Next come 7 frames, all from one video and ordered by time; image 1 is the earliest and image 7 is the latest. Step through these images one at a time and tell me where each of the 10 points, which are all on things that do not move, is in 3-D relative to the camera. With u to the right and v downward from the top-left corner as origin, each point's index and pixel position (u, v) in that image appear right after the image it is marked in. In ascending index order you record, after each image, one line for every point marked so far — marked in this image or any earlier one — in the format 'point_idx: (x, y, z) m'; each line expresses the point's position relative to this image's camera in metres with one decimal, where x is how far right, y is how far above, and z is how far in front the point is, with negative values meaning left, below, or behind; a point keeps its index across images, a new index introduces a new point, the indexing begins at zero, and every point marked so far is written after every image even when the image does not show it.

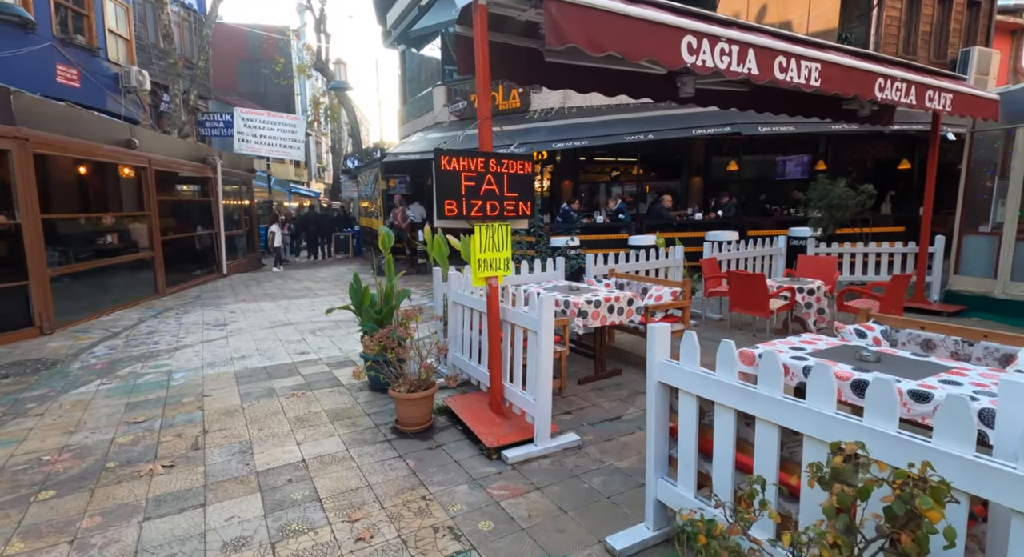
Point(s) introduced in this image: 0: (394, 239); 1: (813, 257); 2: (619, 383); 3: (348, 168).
0: (-1.1, +0.4, +5.0) m
1: (+4.0, +0.3, +7.1) m
2: (+0.9, -0.9, +4.7) m
3: (-6.1, +4.1, +19.9) m
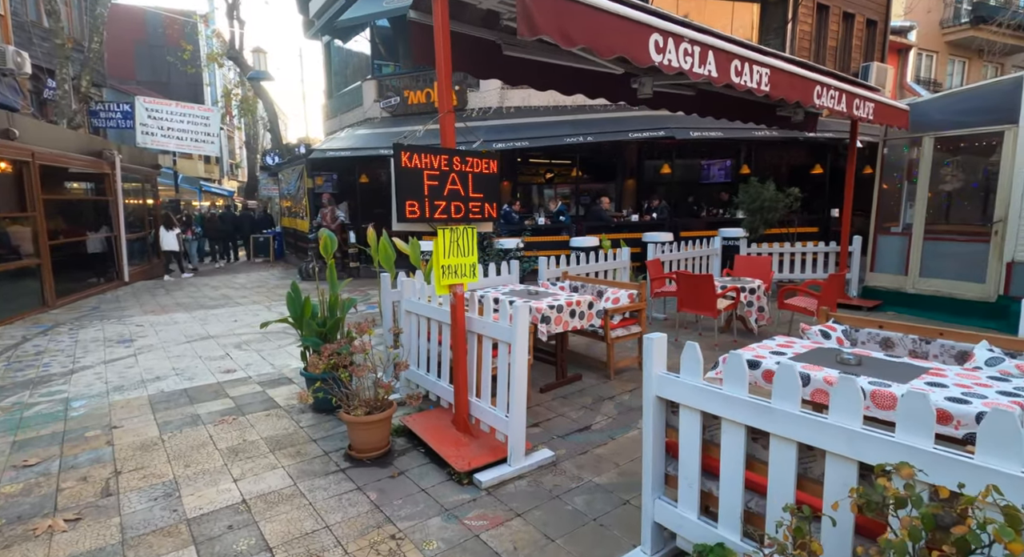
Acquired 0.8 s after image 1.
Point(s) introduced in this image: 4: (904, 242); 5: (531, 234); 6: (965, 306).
0: (-1.5, +0.3, +4.5) m
1: (+3.3, +0.3, +7.4) m
2: (+0.6, -0.9, +4.5) m
3: (-8.6, +3.9, +18.6) m
4: (+5.7, +0.5, +7.8) m
5: (+0.4, +0.8, +9.5) m
6: (+6.0, -0.4, +7.1) m
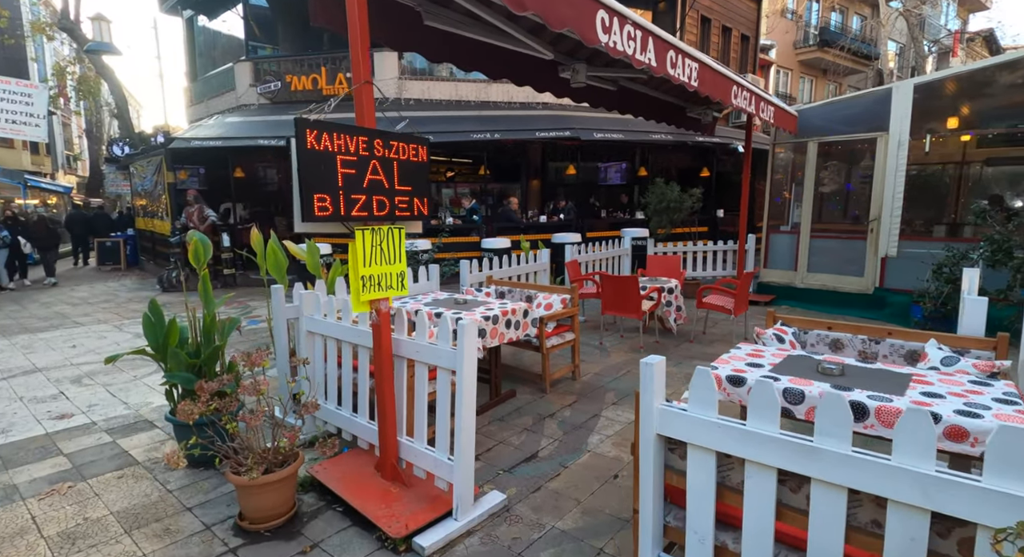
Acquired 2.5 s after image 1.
0: (-2.0, +0.2, +3.6) m
1: (+2.0, +0.3, +7.3) m
2: (0.0, -1.0, +4.0) m
3: (-11.9, +3.6, +16.0) m
4: (+4.4, +0.6, +8.3) m
5: (-1.2, +0.7, +8.9) m
6: (+4.8, -0.3, +7.6) m
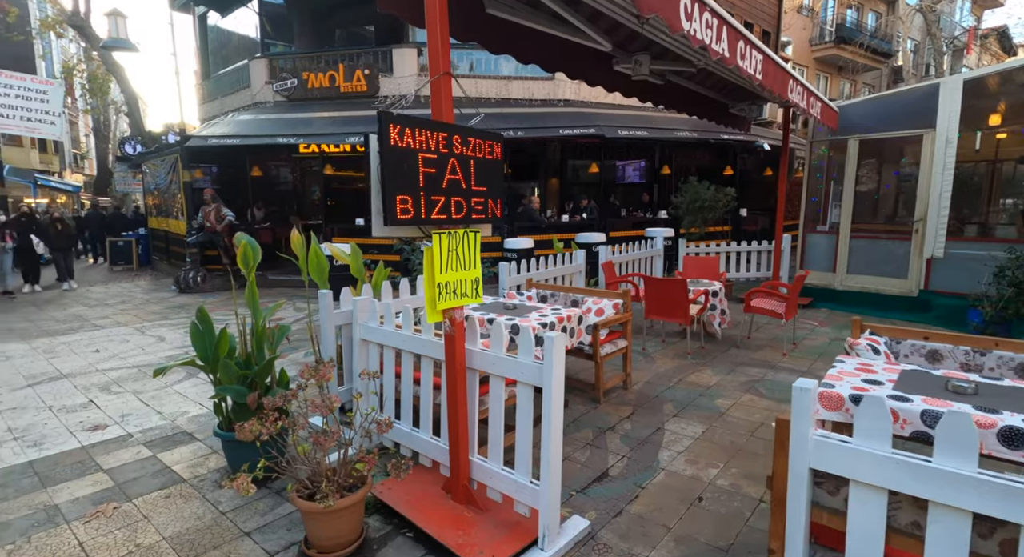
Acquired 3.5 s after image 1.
0: (-1.6, +0.2, +3.4) m
1: (+2.5, +0.3, +7.1) m
2: (+0.5, -1.0, +3.8) m
3: (-11.4, +3.6, +15.8) m
4: (+4.8, +0.6, +8.0) m
5: (-0.8, +0.7, +8.7) m
6: (+5.2, -0.3, +7.4) m
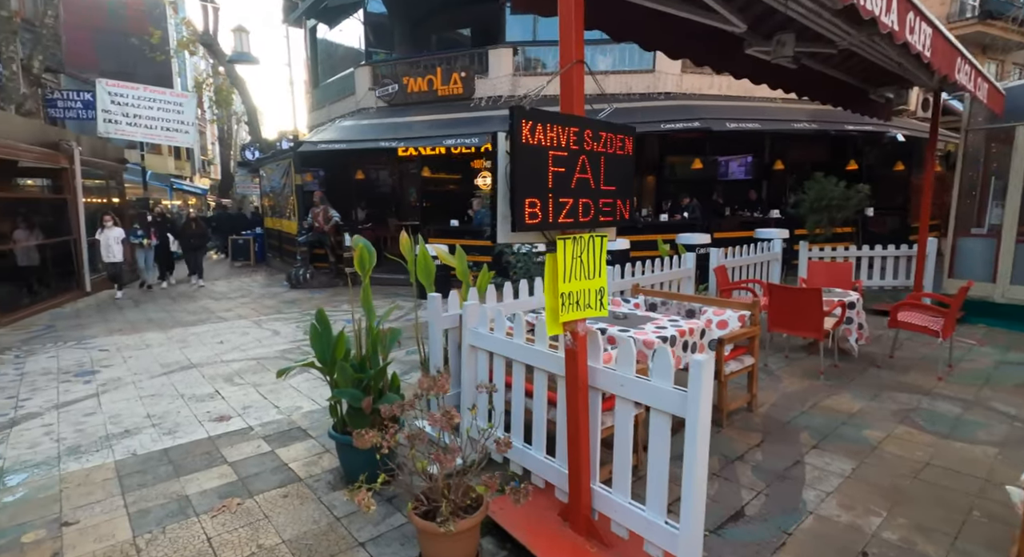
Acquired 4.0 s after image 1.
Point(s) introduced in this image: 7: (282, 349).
0: (-0.9, +0.2, +3.4) m
1: (+3.8, +0.2, +6.4) m
2: (+1.2, -1.1, +3.4) m
3: (-8.6, +3.7, +17.2) m
4: (+6.2, +0.4, +6.9) m
5: (+0.8, +0.7, +8.5) m
6: (+6.5, -0.4, +6.2) m
7: (-2.8, -0.8, +6.4) m
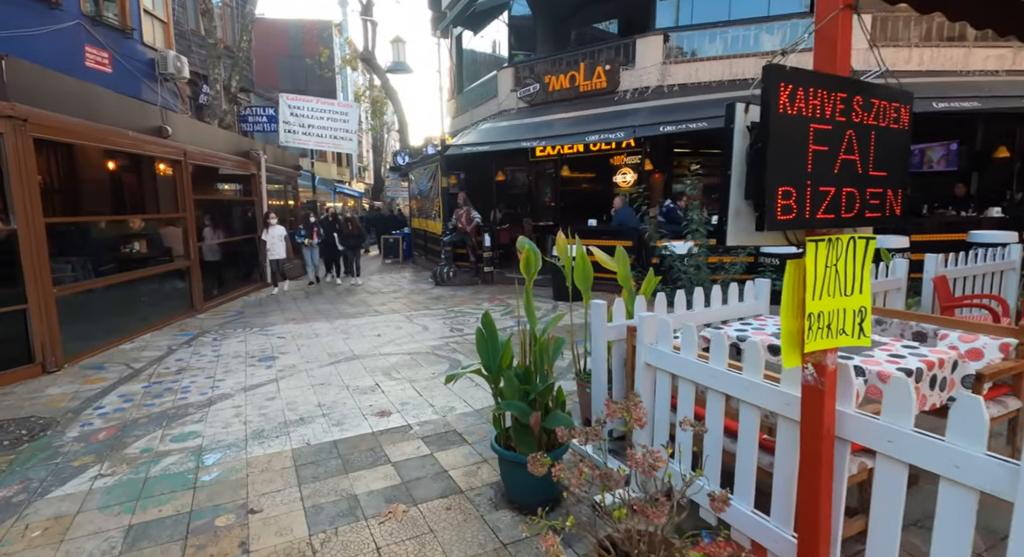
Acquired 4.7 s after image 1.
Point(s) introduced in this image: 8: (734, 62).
0: (+0.2, +0.1, +3.1) m
1: (+5.4, 0.0, +4.9) m
2: (+2.2, -1.2, +2.7) m
3: (-3.9, +3.9, +18.3) m
4: (+7.9, +0.2, +4.9) m
5: (+3.0, +0.6, +7.6) m
6: (+8.0, -0.7, +4.1) m
7: (-1.0, -0.8, +6.5) m
8: (+4.2, +4.0, +10.0) m
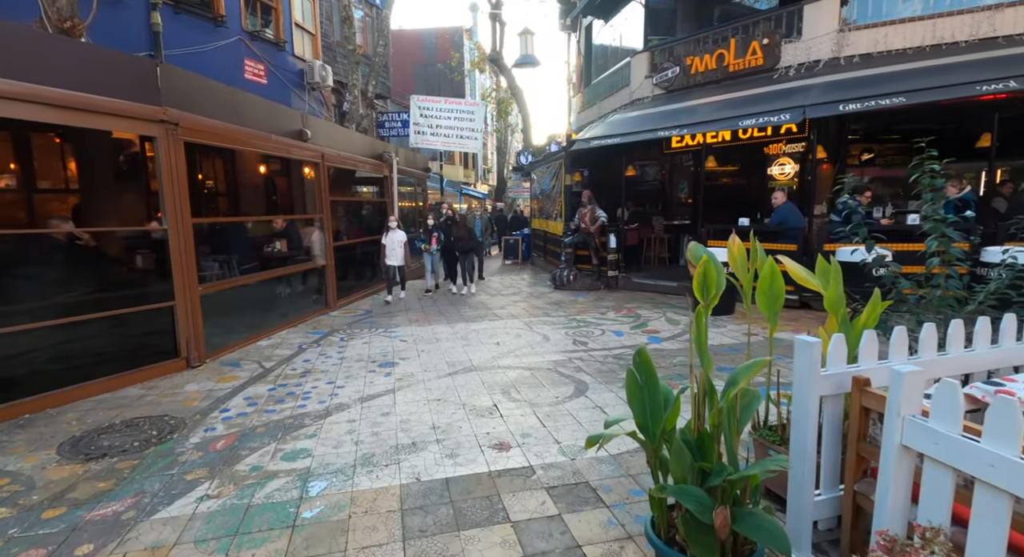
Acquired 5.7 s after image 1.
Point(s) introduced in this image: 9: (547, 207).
0: (+0.9, 0.0, +2.2) m
1: (+6.4, -0.2, +2.9) m
2: (+2.7, -1.3, +1.4) m
3: (+0.4, +3.9, +18.0) m
4: (+8.8, -0.1, +2.2) m
5: (+4.7, +0.4, +6.0) m
6: (+8.7, -1.0, +1.5) m
7: (+0.5, -0.9, +5.8) m
8: (+6.5, +3.8, +8.1) m
9: (+1.1, +2.0, +14.5) m
